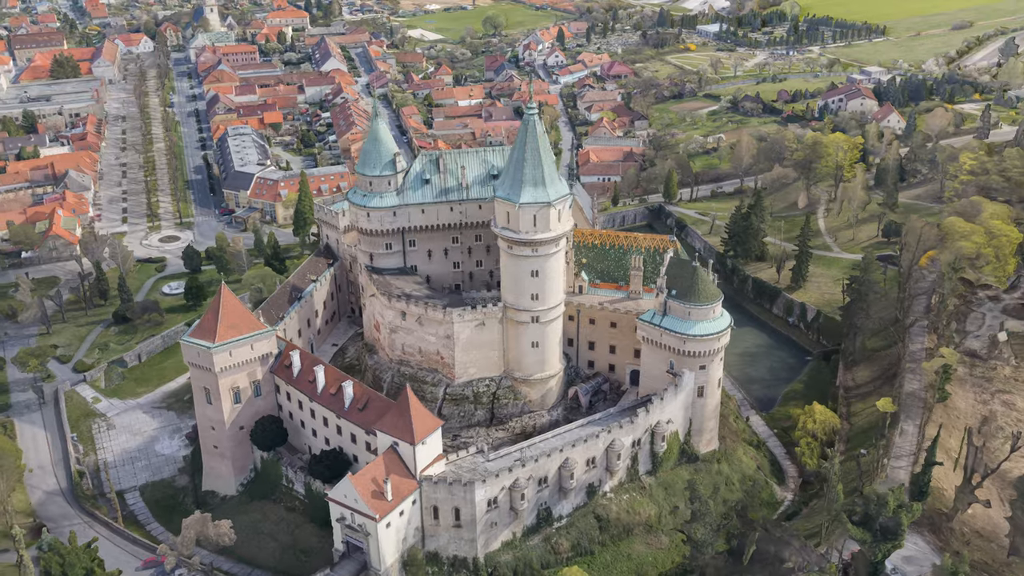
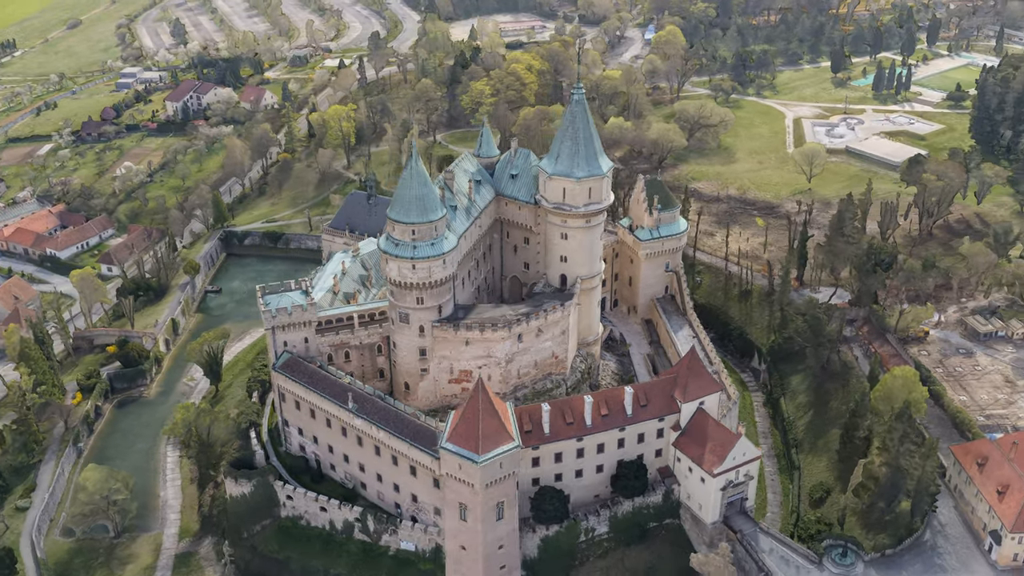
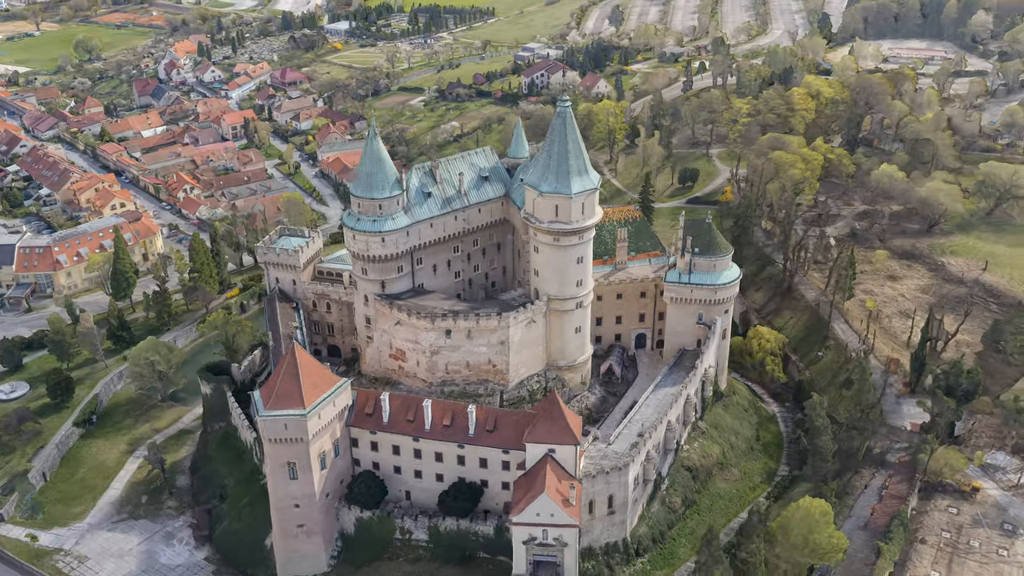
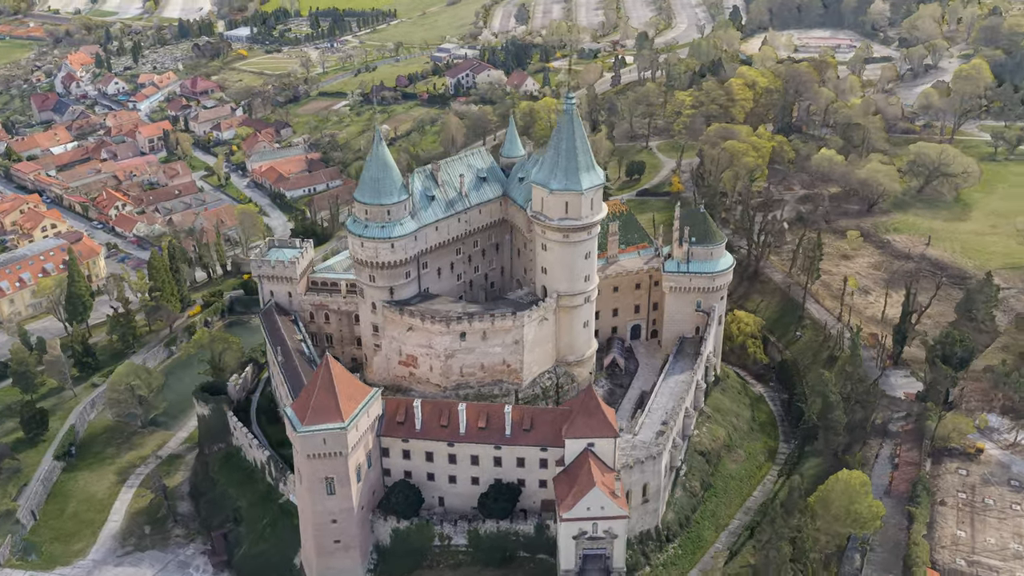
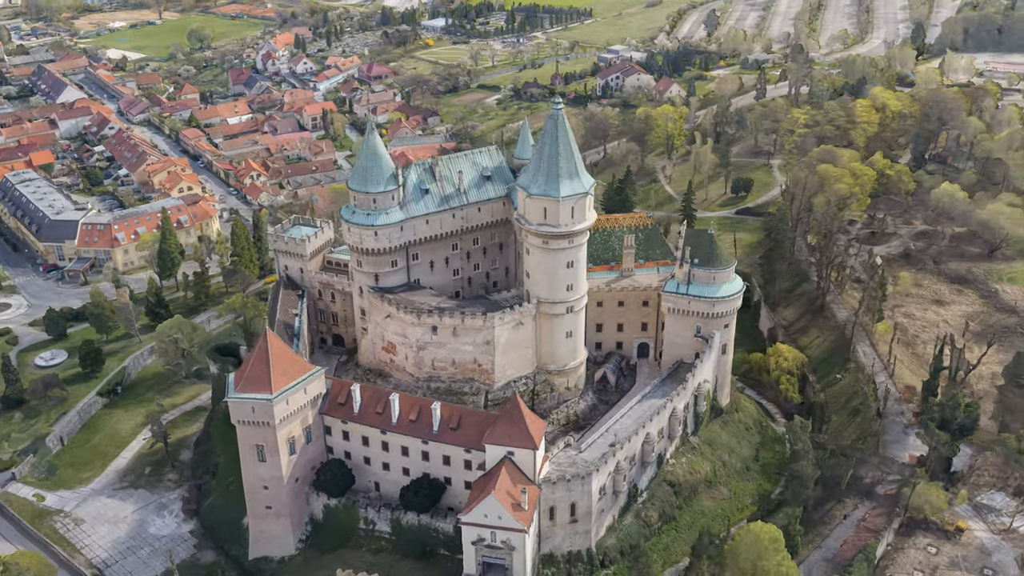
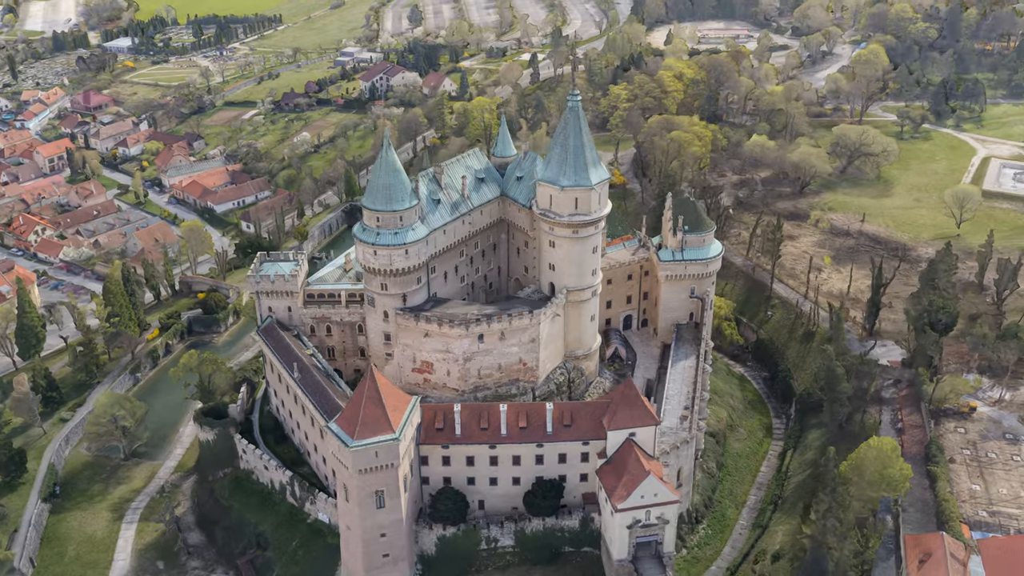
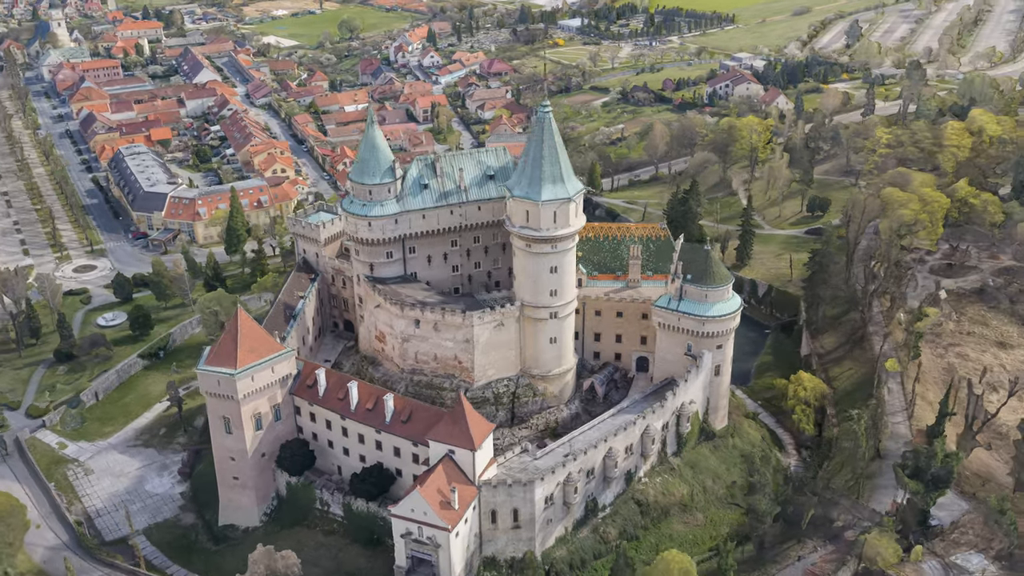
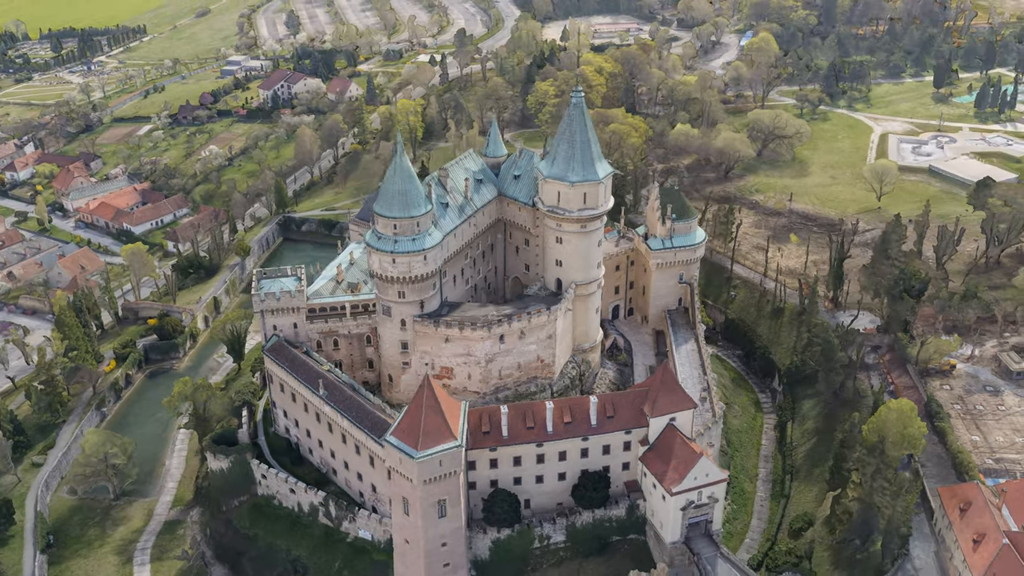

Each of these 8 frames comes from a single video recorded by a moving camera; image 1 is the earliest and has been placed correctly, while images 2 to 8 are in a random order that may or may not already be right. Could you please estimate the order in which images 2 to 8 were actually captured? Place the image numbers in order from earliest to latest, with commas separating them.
7, 5, 3, 4, 6, 8, 2
